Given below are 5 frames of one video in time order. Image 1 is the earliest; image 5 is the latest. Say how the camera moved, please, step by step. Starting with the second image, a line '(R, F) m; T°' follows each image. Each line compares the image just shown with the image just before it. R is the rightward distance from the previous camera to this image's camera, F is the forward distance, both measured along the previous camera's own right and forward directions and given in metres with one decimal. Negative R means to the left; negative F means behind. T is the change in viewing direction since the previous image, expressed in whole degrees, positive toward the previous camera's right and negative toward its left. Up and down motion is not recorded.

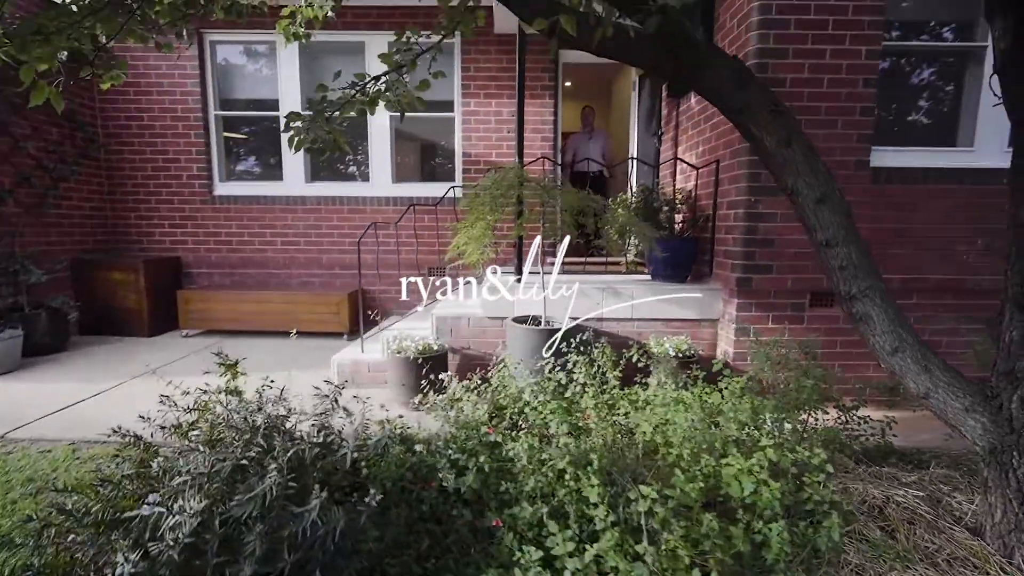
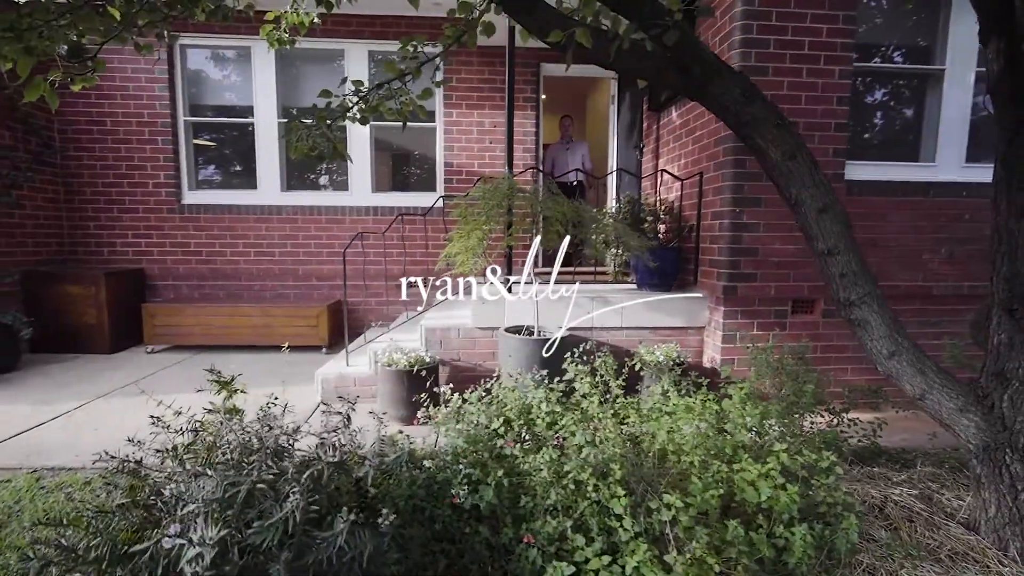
(-0.2, 0.0) m; +4°
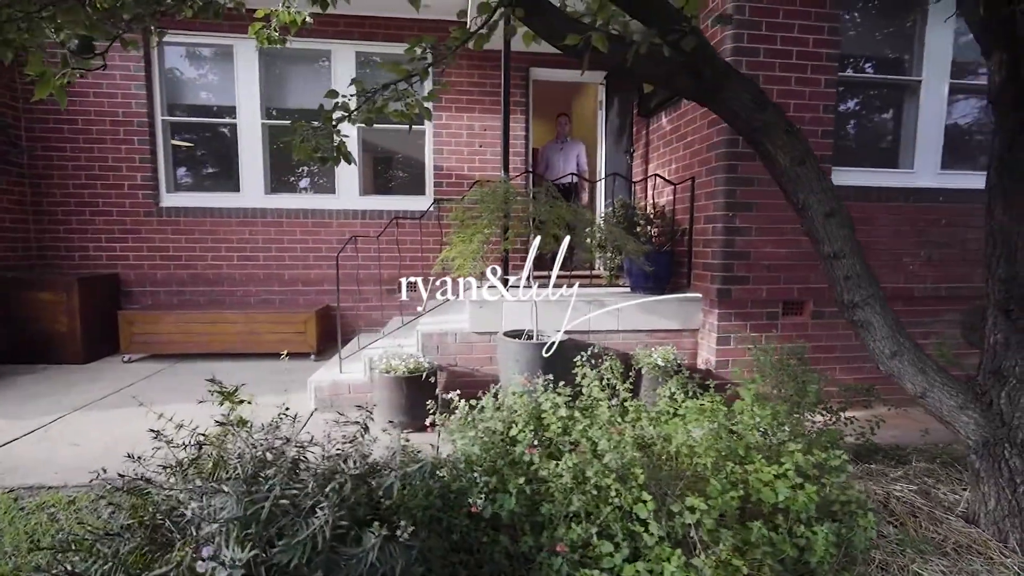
(-0.1, 0.0) m; +3°
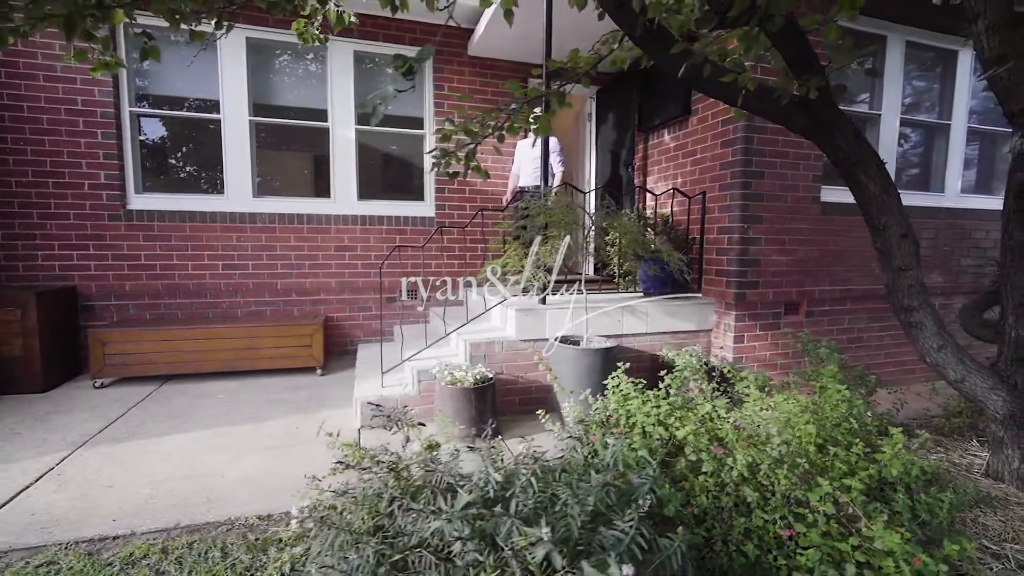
(-1.0, 0.0) m; +11°
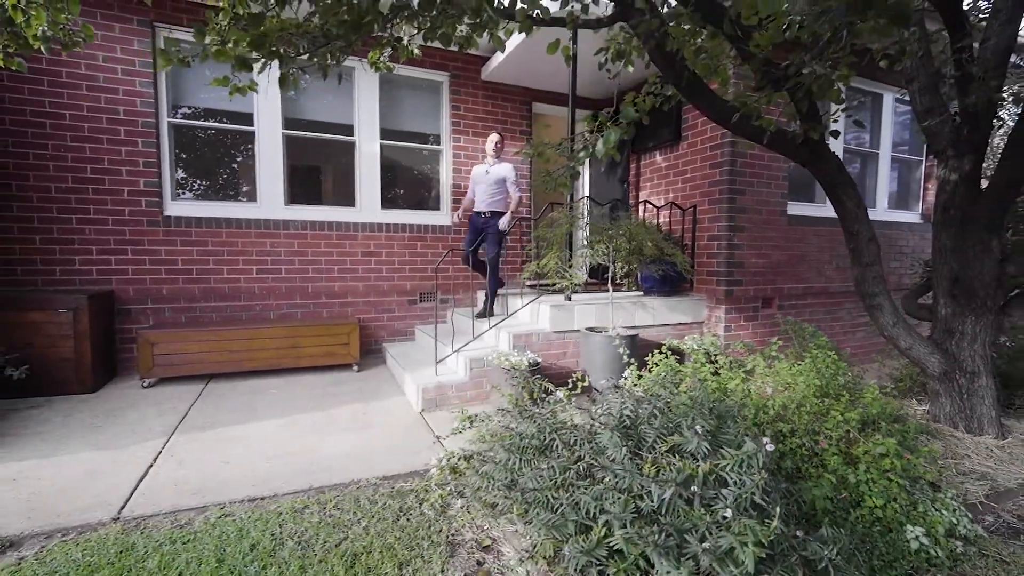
(-0.8, -0.5) m; +7°
